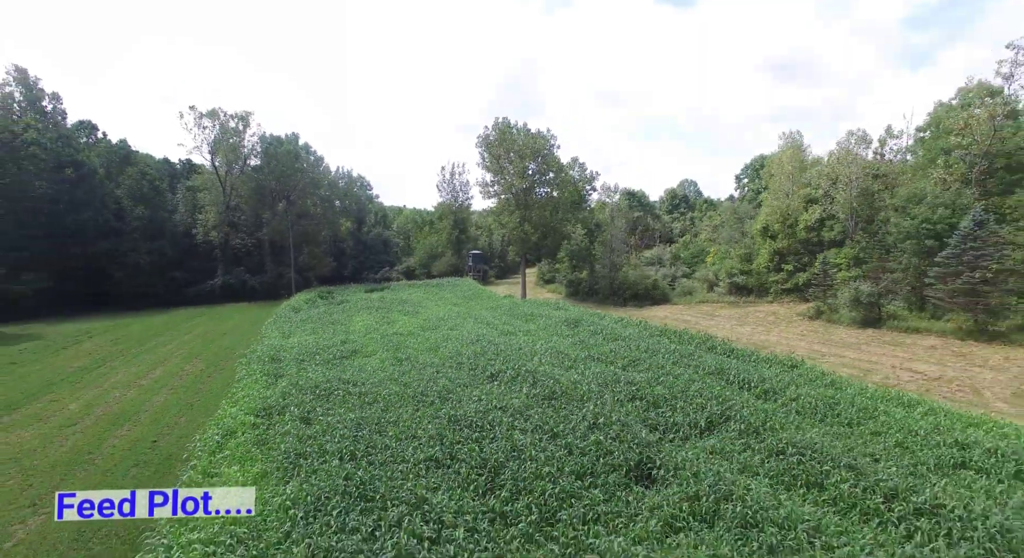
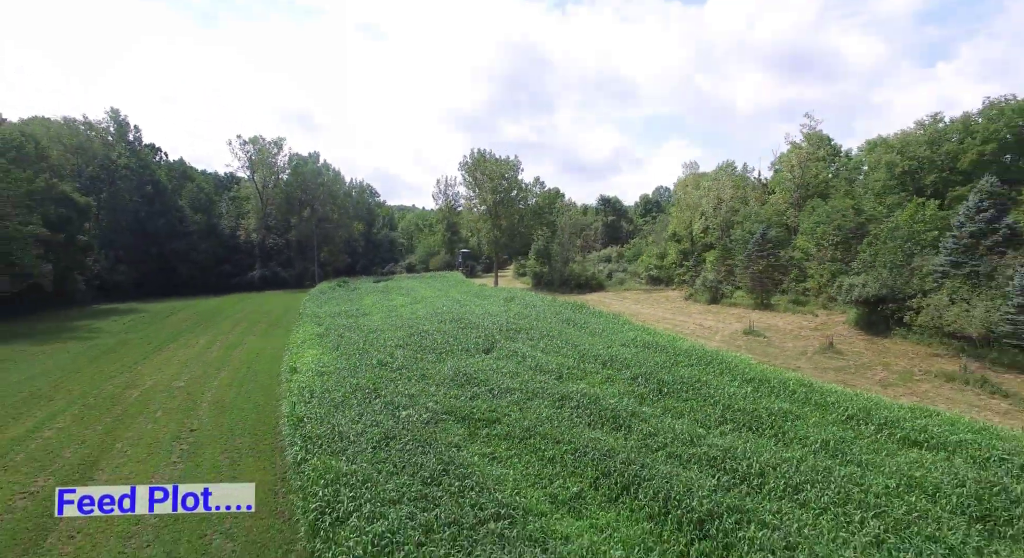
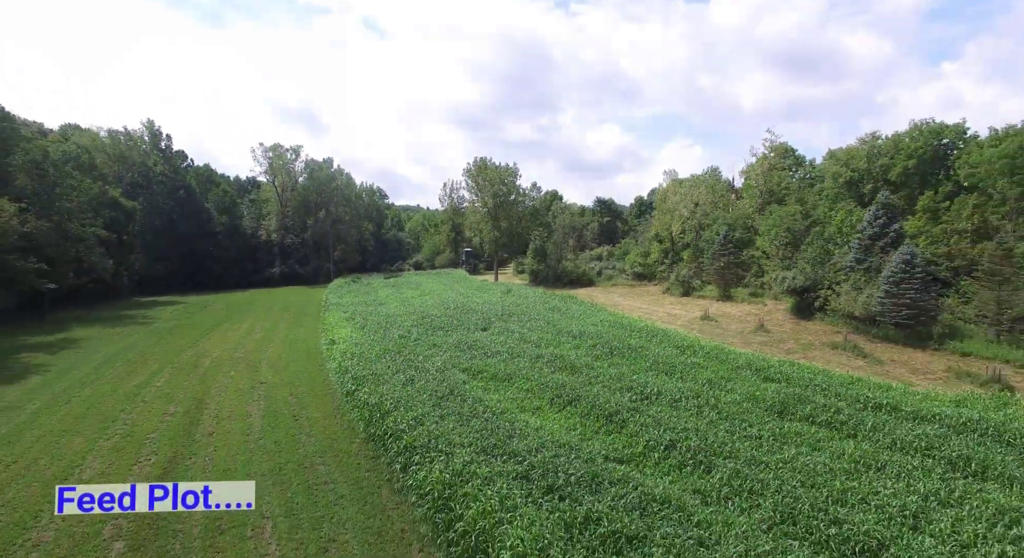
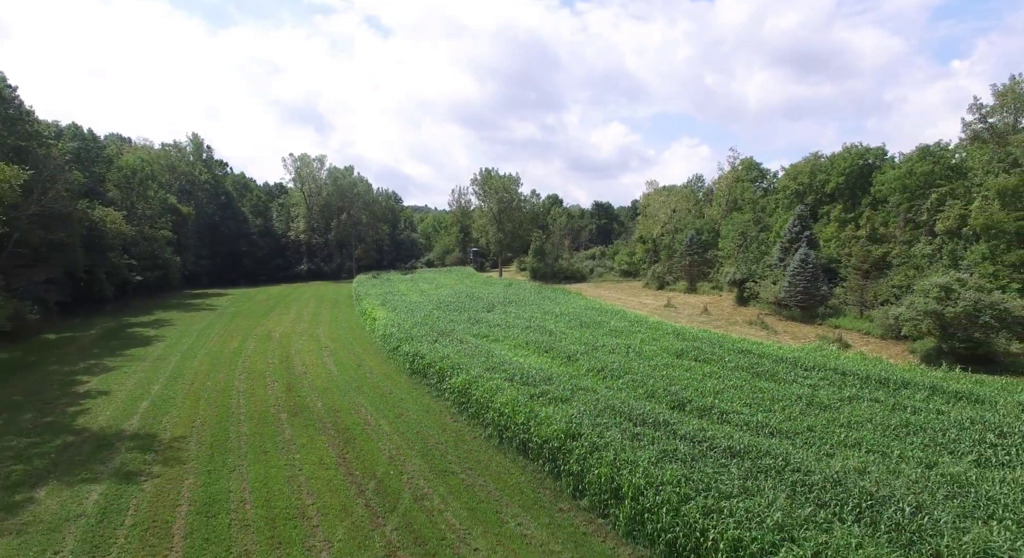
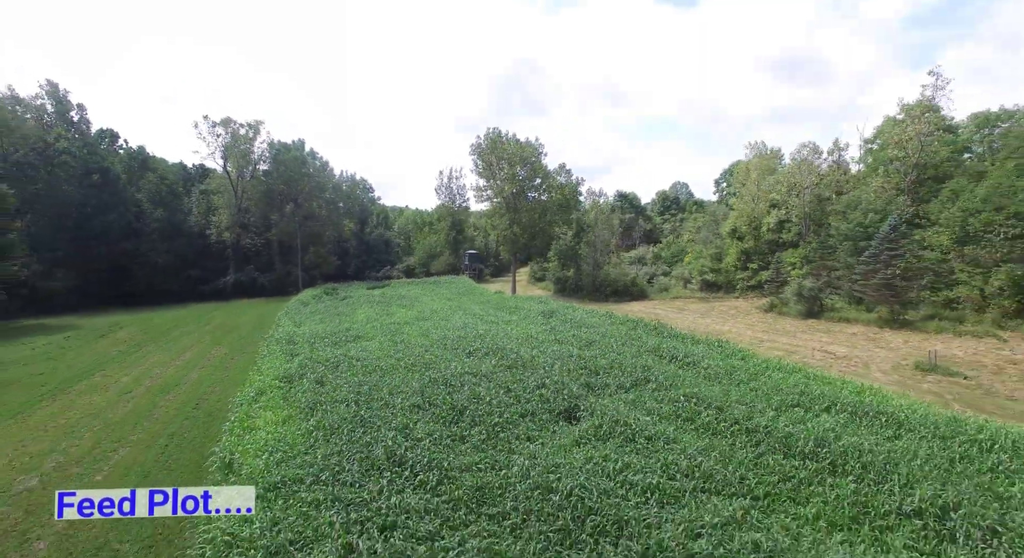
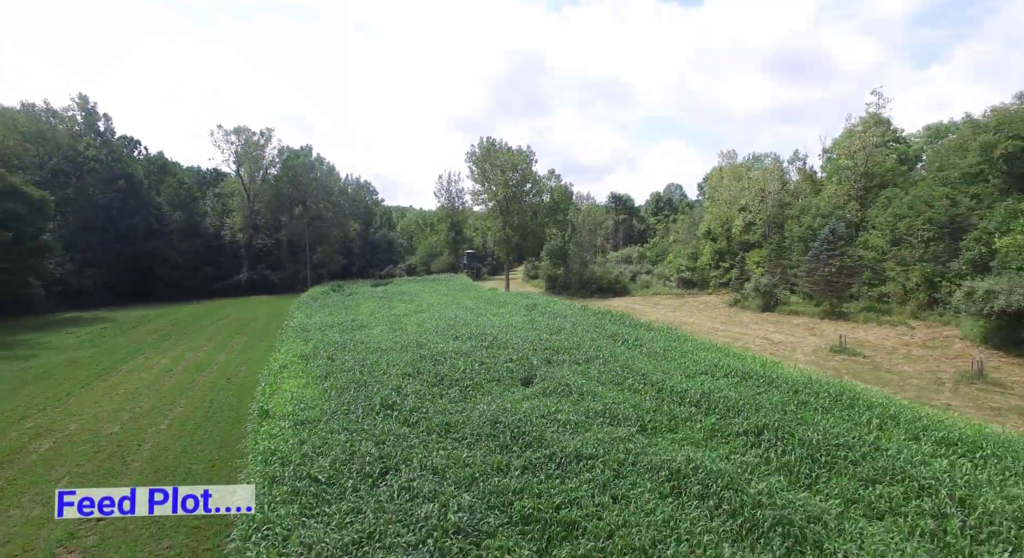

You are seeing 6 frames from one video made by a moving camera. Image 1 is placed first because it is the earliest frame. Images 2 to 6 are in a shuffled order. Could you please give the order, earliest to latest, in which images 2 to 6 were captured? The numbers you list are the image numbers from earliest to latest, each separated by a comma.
5, 6, 2, 3, 4
